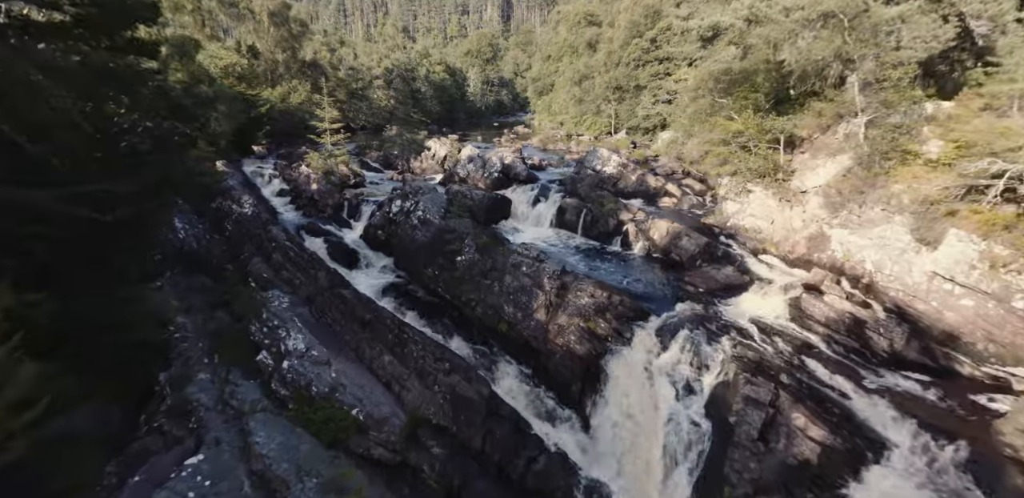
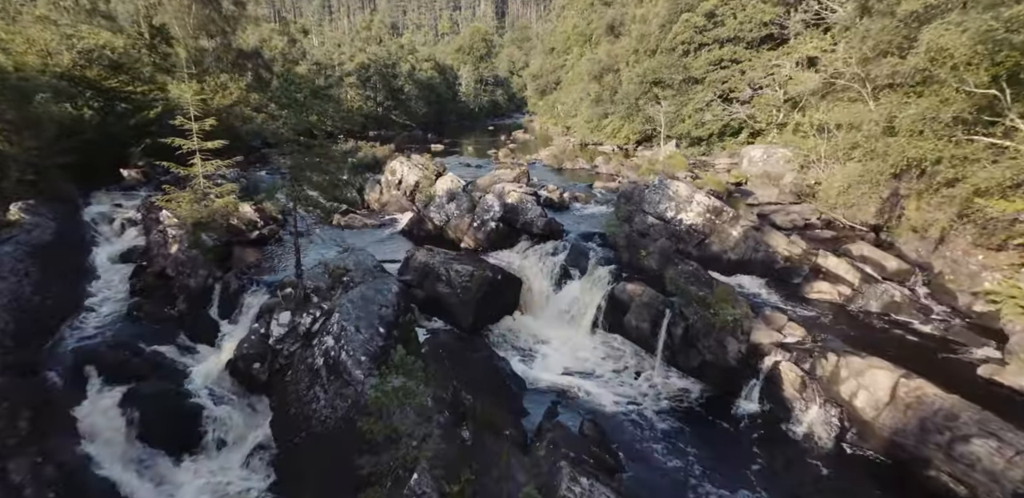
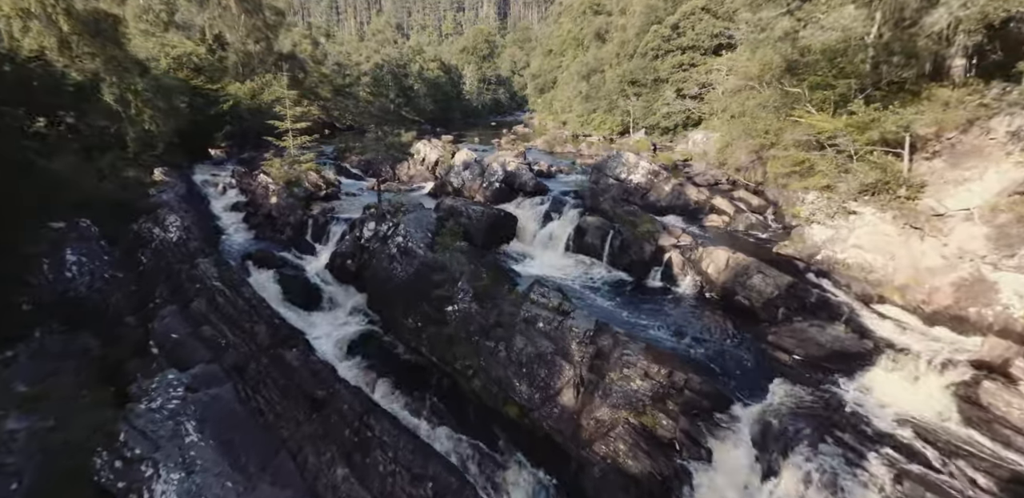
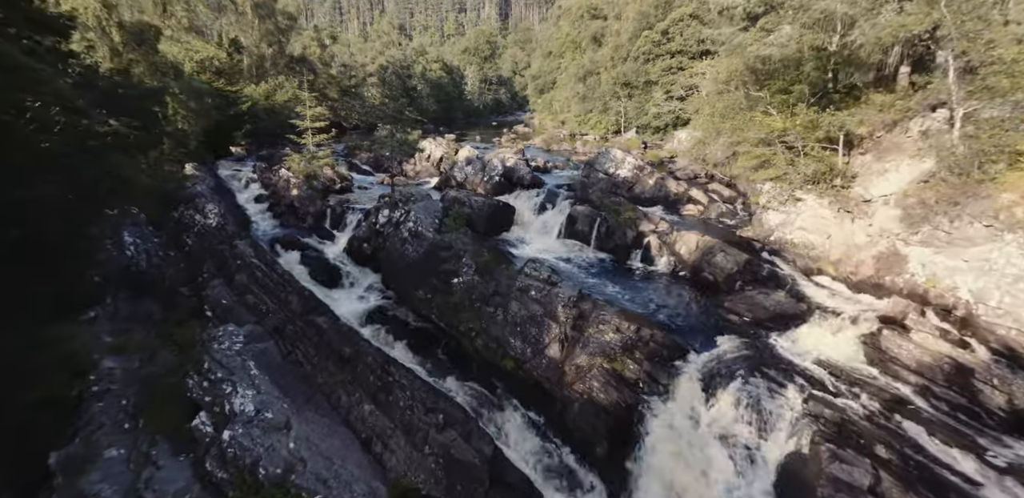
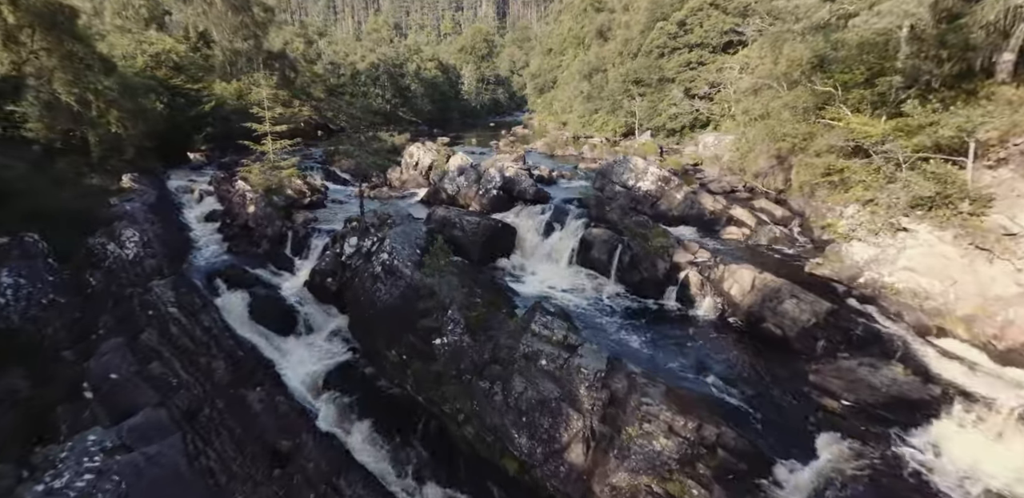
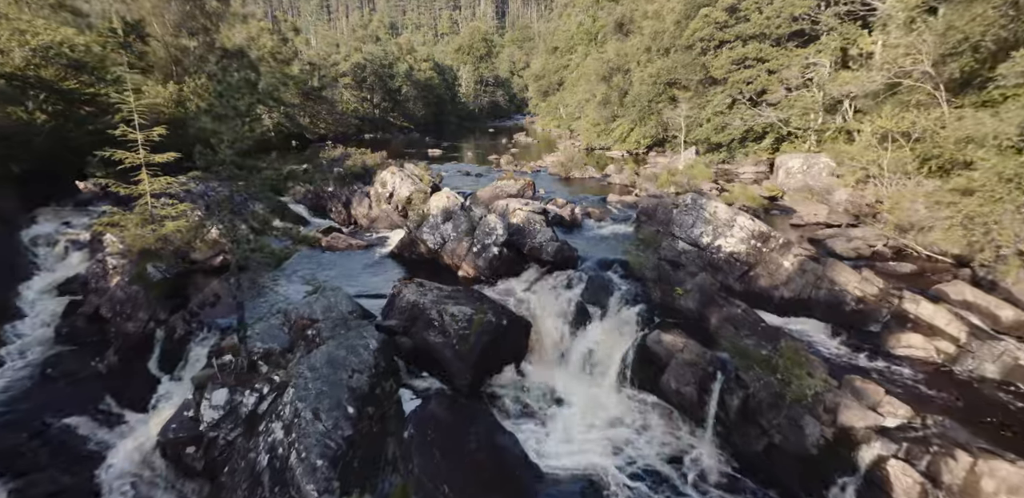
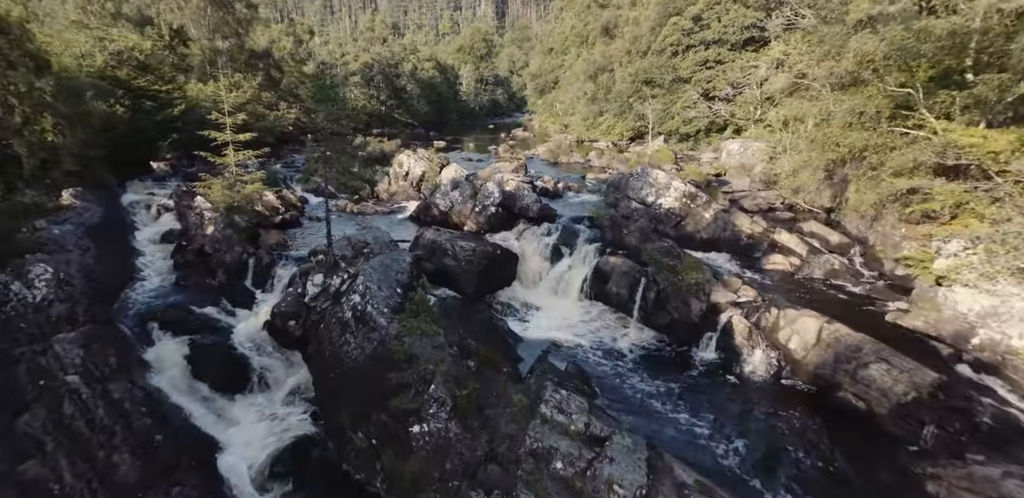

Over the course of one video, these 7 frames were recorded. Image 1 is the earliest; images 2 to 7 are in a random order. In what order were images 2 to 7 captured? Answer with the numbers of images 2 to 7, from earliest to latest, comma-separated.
4, 3, 5, 7, 2, 6
